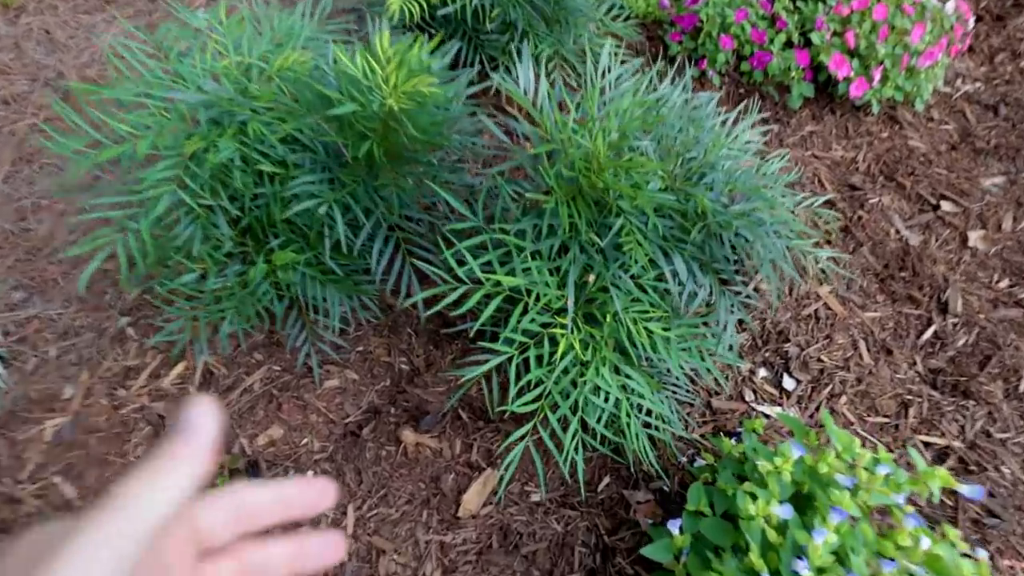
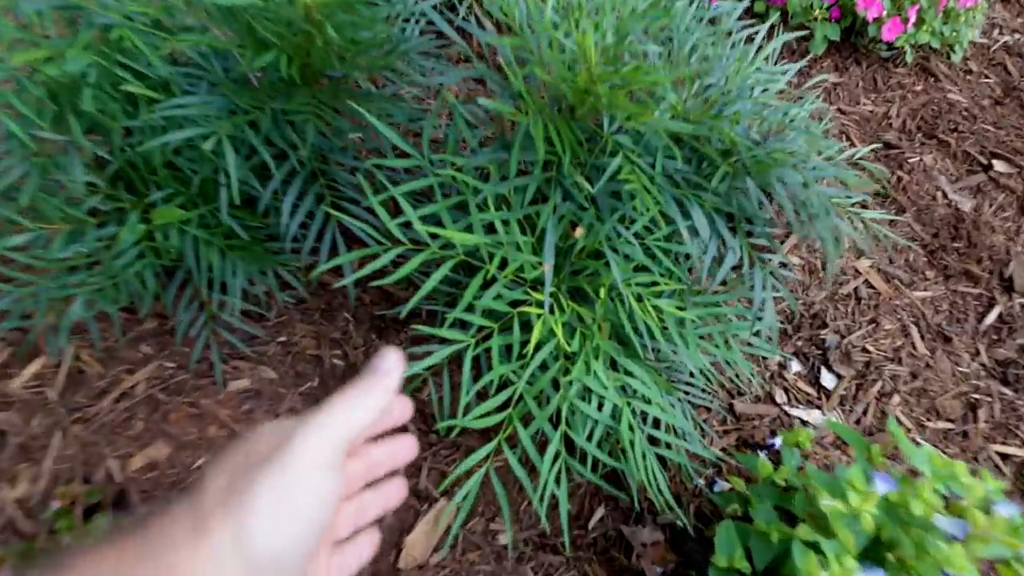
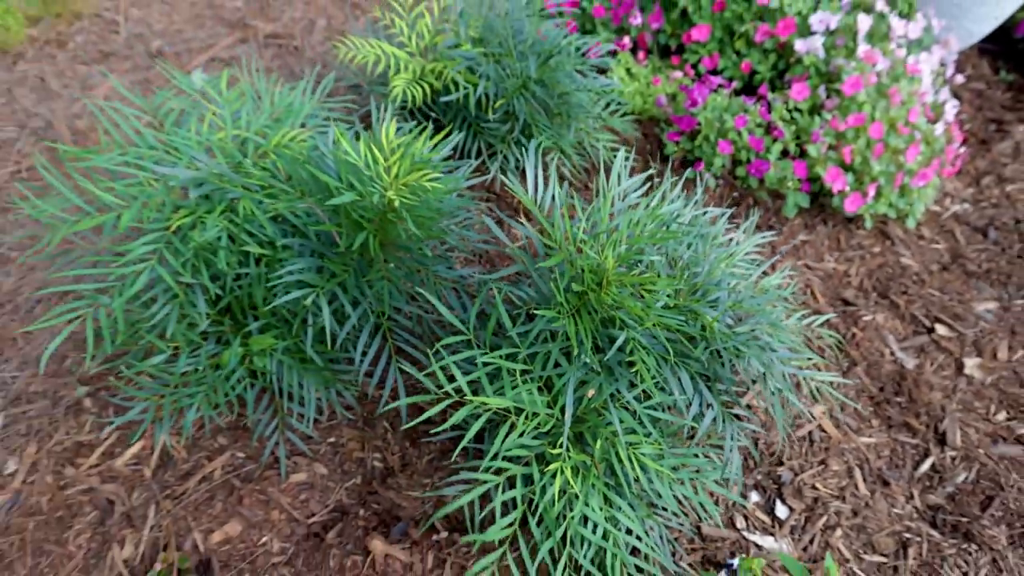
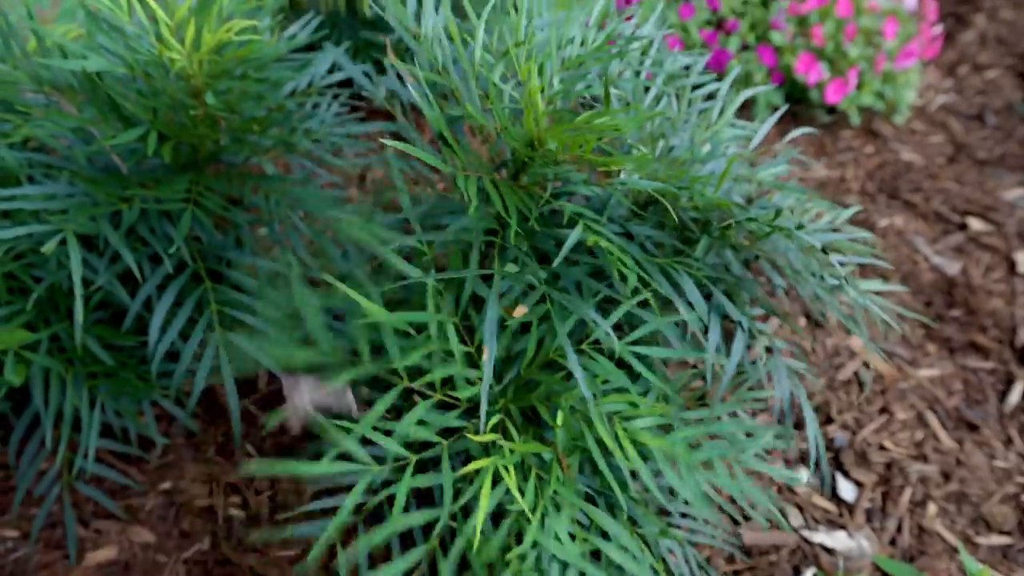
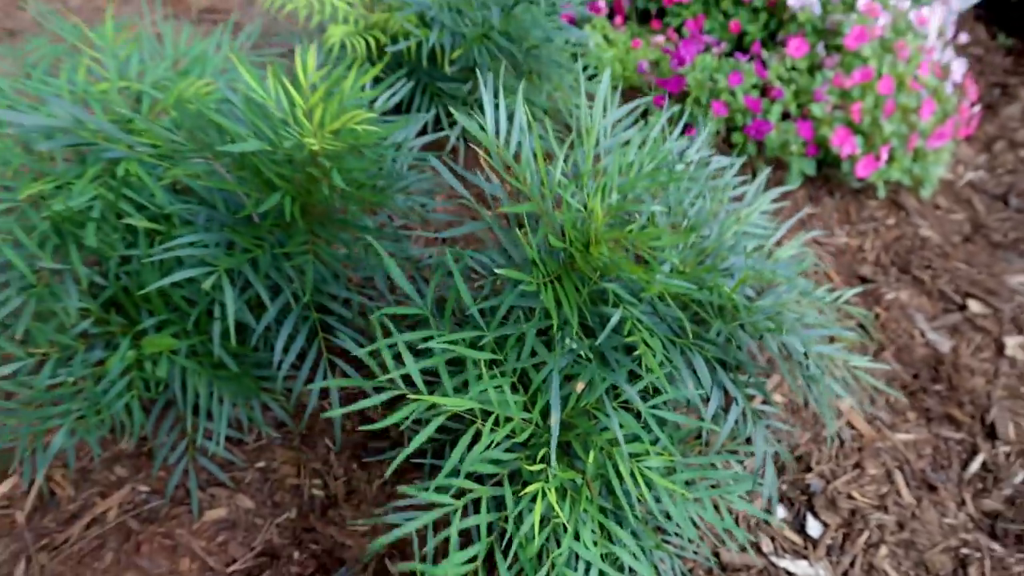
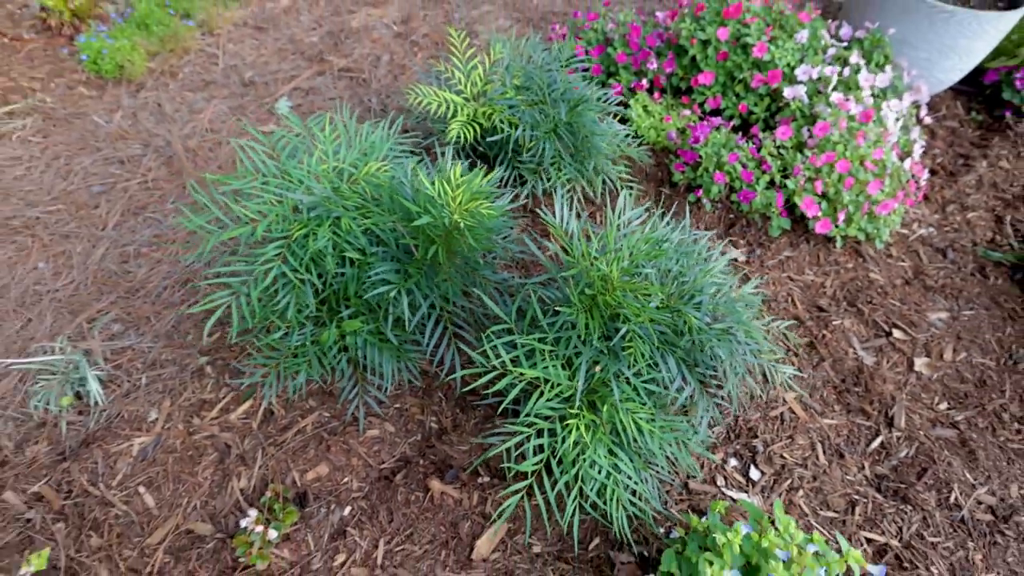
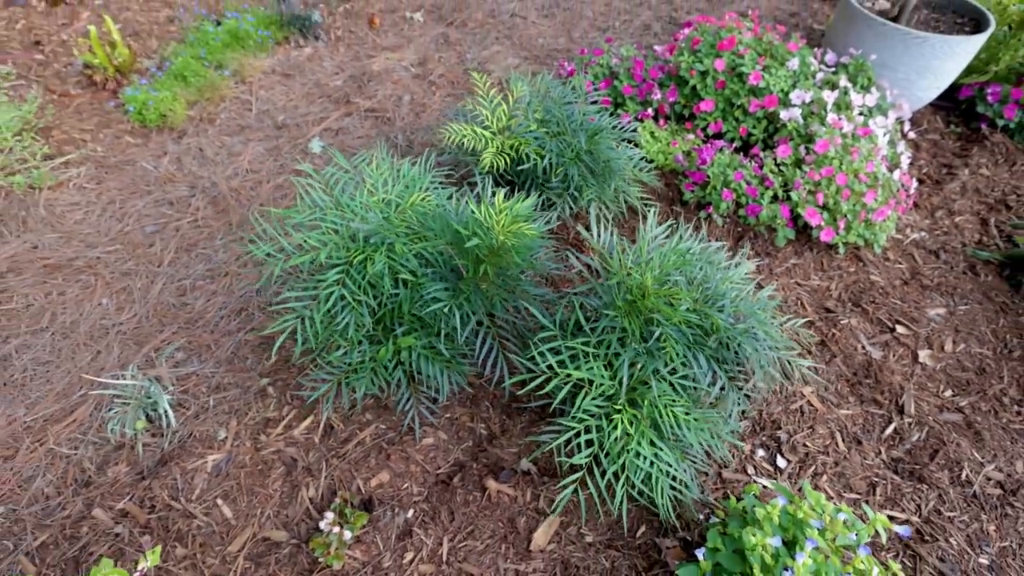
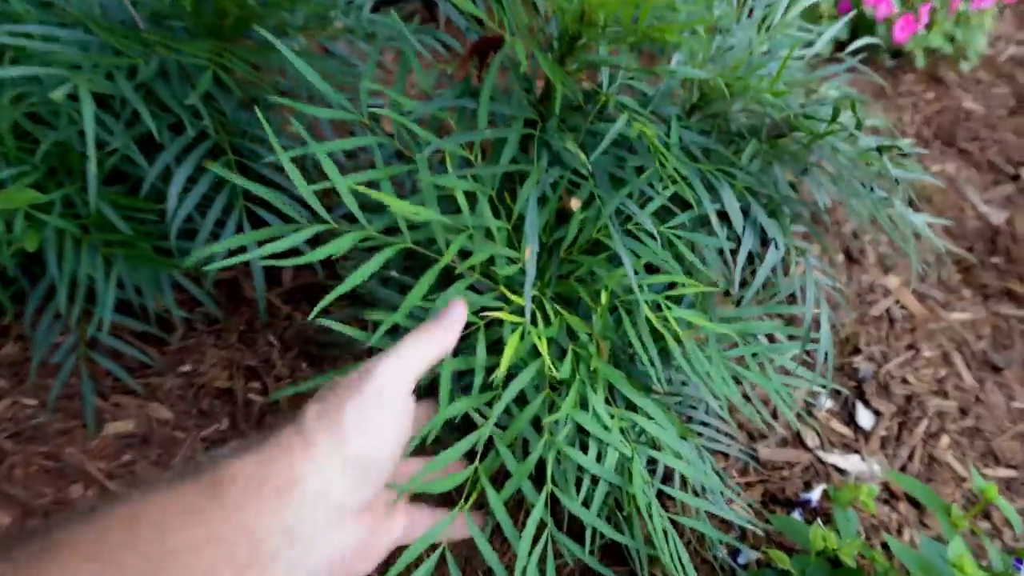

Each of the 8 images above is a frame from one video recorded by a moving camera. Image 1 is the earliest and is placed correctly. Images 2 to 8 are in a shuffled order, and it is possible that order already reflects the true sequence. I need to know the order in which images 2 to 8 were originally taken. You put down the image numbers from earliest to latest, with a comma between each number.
2, 8, 4, 5, 3, 6, 7
